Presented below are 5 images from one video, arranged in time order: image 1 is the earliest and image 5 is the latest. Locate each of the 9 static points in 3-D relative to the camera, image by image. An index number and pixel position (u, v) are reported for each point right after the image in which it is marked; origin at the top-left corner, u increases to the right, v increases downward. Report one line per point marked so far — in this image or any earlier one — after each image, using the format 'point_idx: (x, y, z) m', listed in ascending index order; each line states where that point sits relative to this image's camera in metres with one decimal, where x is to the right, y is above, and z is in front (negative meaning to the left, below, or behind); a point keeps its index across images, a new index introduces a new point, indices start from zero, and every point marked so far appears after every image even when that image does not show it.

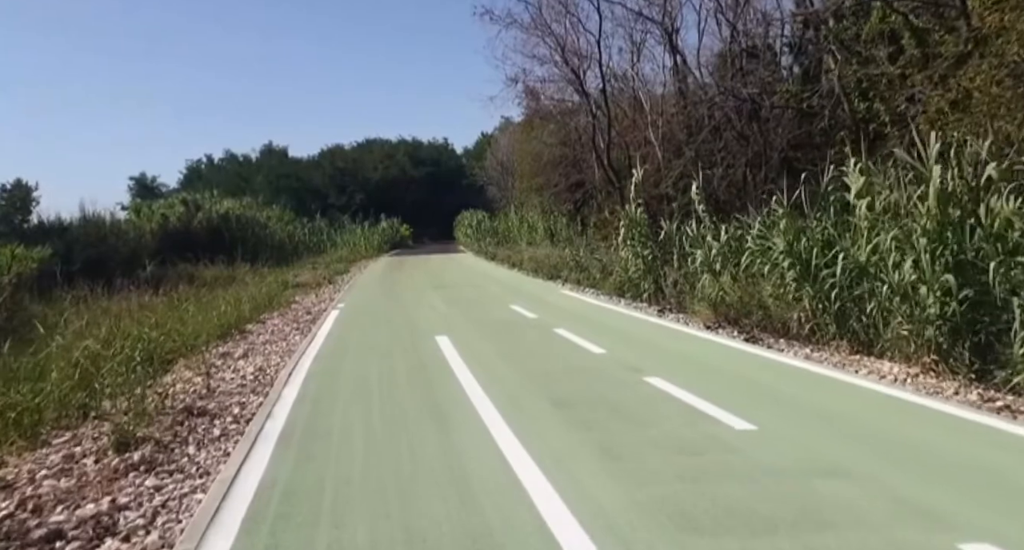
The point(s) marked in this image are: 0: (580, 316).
0: (+1.4, -0.9, +16.7) m
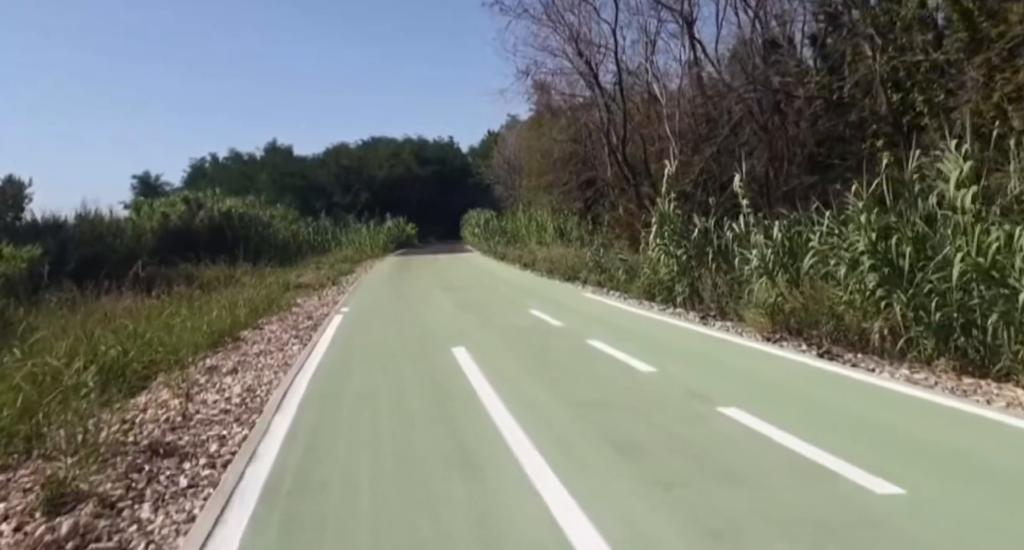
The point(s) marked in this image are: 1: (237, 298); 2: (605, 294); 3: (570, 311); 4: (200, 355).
0: (+1.8, -0.9, +15.2) m
1: (-6.8, -0.6, +19.6) m
2: (+2.2, -0.5, +19.0) m
3: (+1.2, -0.7, +17.0) m
4: (-4.6, -1.2, +11.8) m
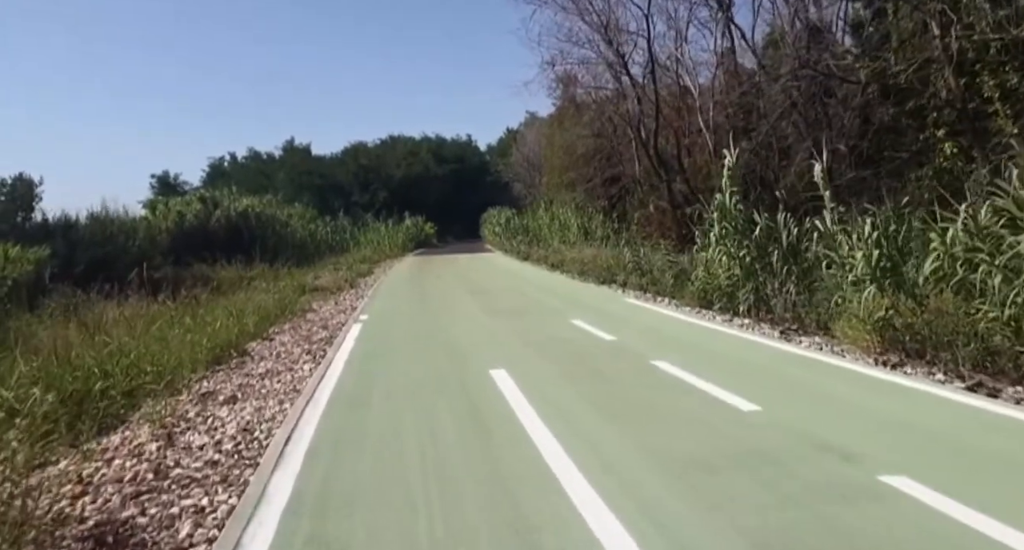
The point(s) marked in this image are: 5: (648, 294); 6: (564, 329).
0: (+2.5, -1.0, +13.4) m
1: (-6.0, -0.7, +17.9) m
2: (+3.0, -0.5, +17.1) m
3: (+1.9, -0.8, +15.2) m
4: (-4.0, -1.3, +10.1) m
5: (+3.1, -0.4, +18.0) m
6: (+0.9, -0.9, +14.4) m
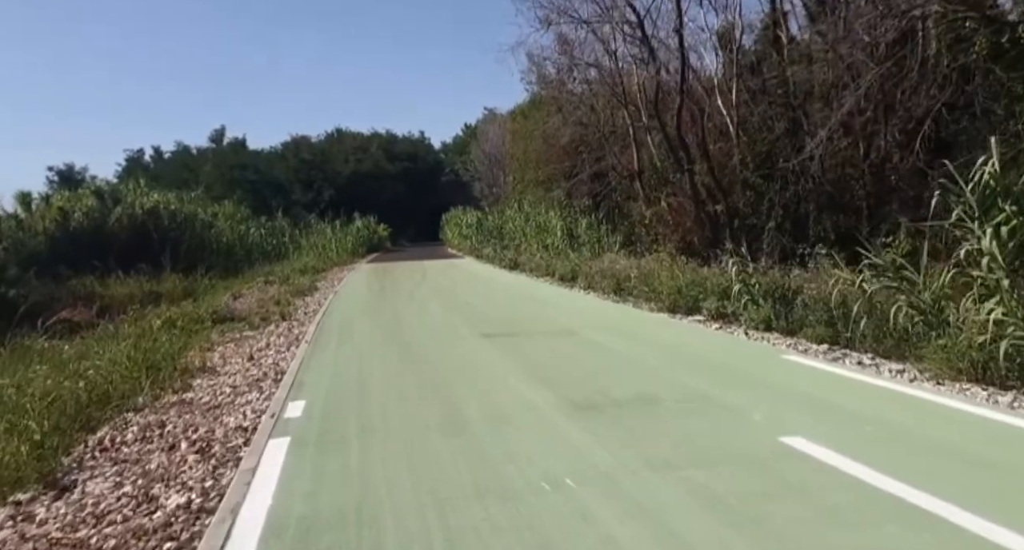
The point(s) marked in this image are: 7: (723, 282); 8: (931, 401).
0: (+3.5, -1.4, +5.5) m
1: (-5.3, -1.1, +9.5) m
2: (+3.7, -1.0, +9.3) m
3: (+2.8, -1.2, +7.3) m
4: (-2.8, -1.7, +1.8) m
5: (+3.8, -0.9, +10.1) m
6: (+1.9, -1.3, +6.4) m
7: (+3.7, 0.0, +13.9) m
8: (+3.9, -1.1, +7.4) m
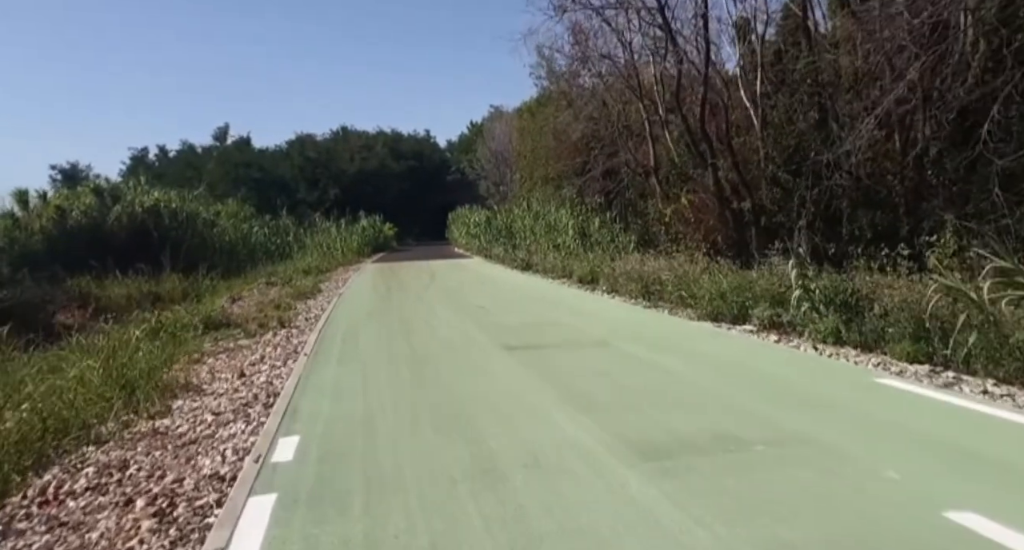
0: (+3.8, -1.4, +3.9) m
1: (-4.9, -1.2, +8.0) m
2: (+4.1, -1.0, +7.7) m
3: (+3.2, -1.3, +5.7) m
4: (-2.5, -1.8, +0.3) m
5: (+4.2, -0.9, +8.6) m
6: (+2.2, -1.4, +4.9) m
7: (+4.1, -0.1, +12.4) m
8: (+4.3, -1.2, +5.9) m
